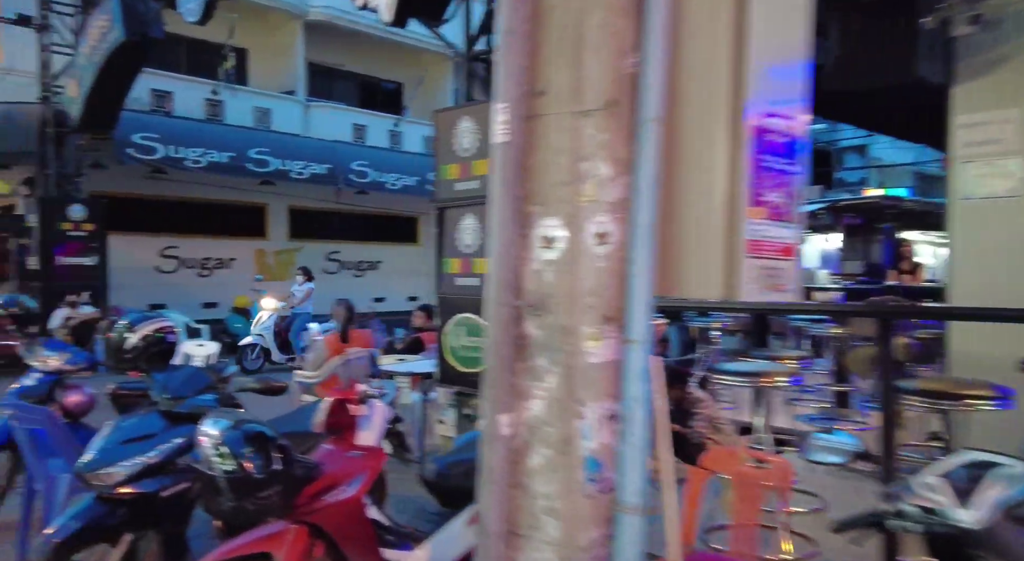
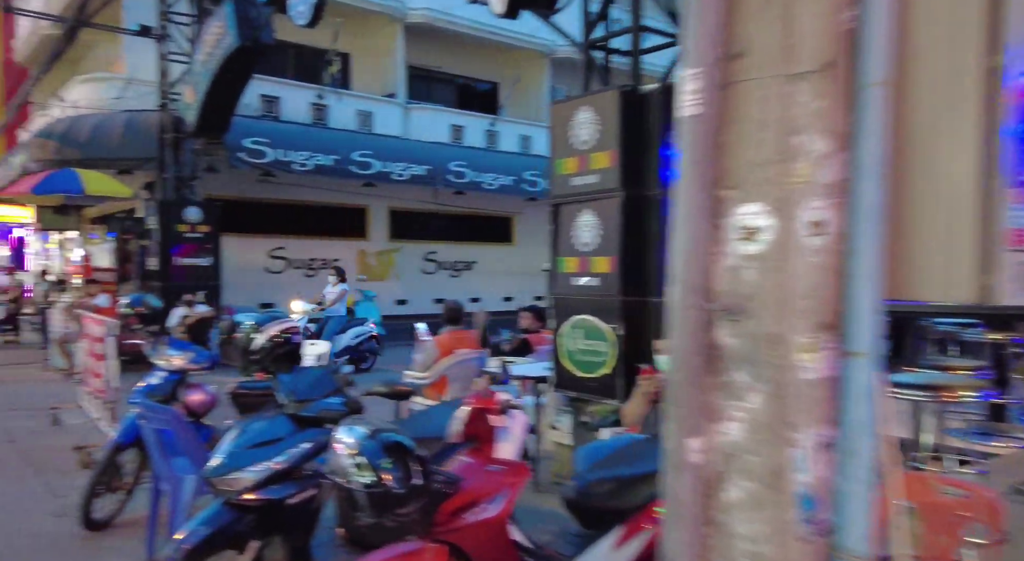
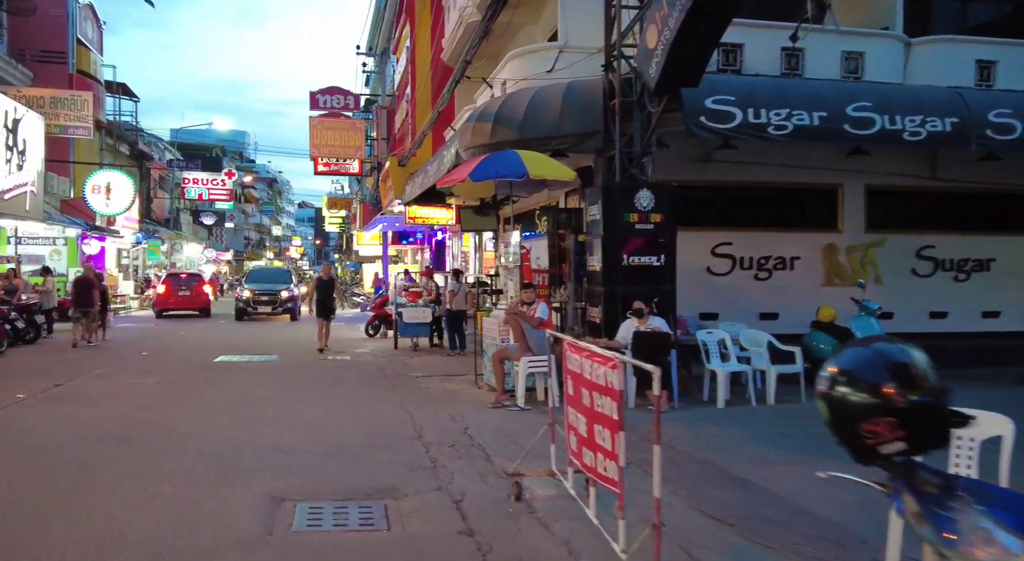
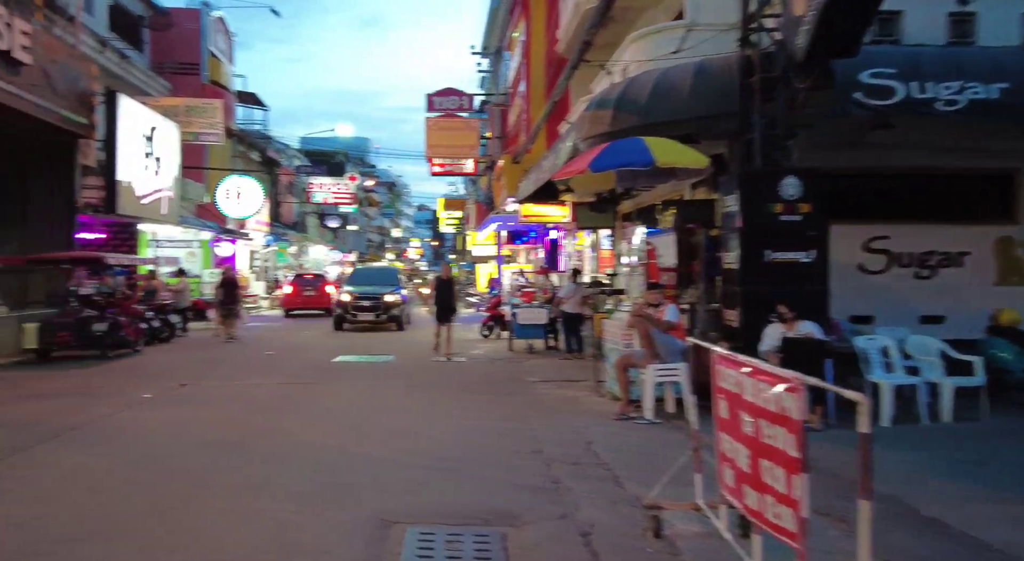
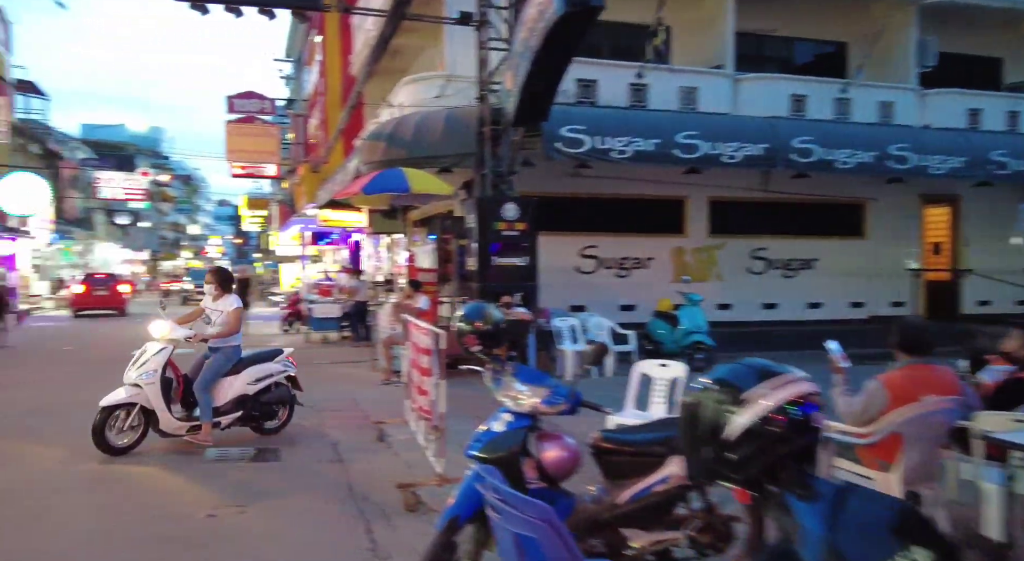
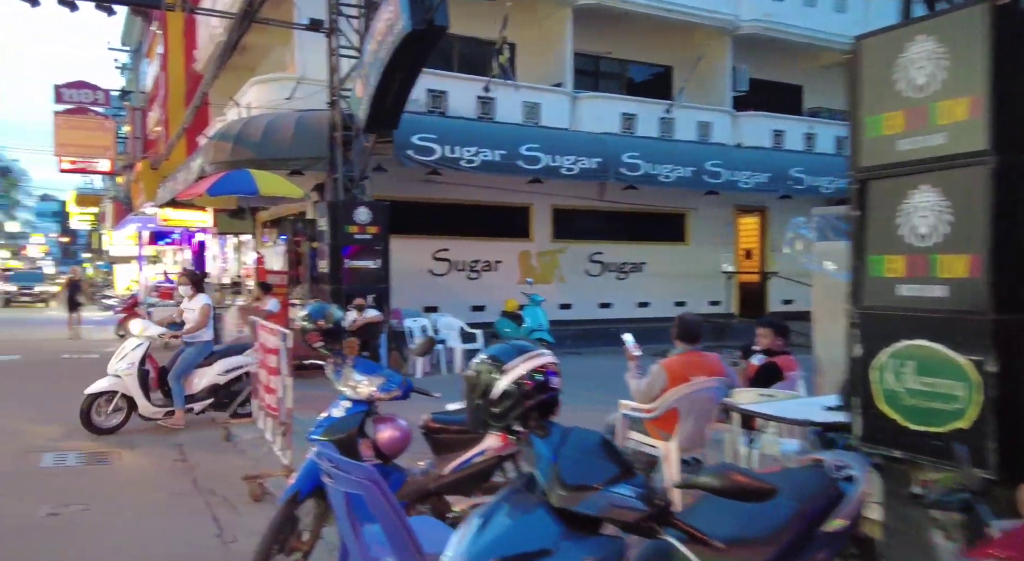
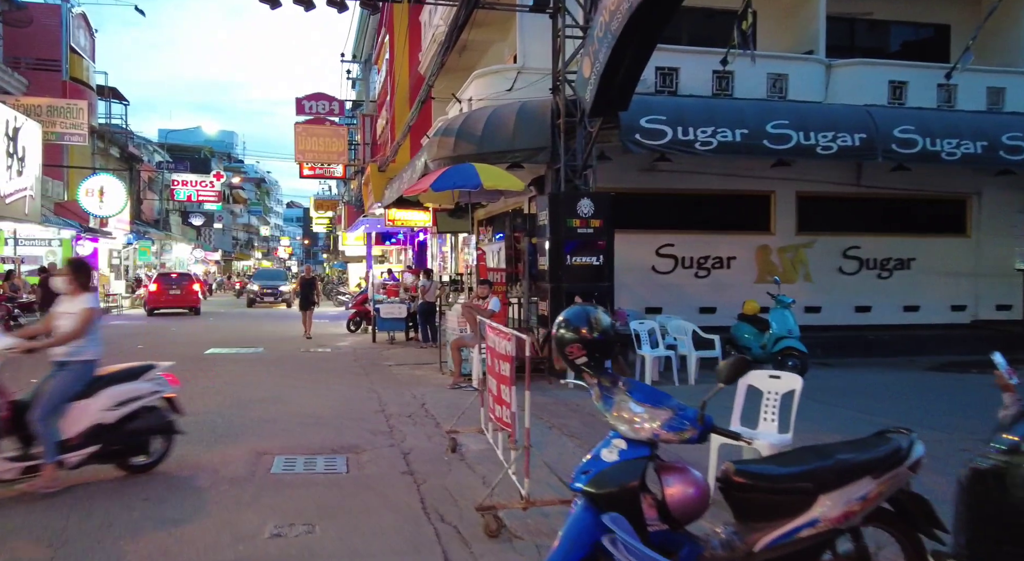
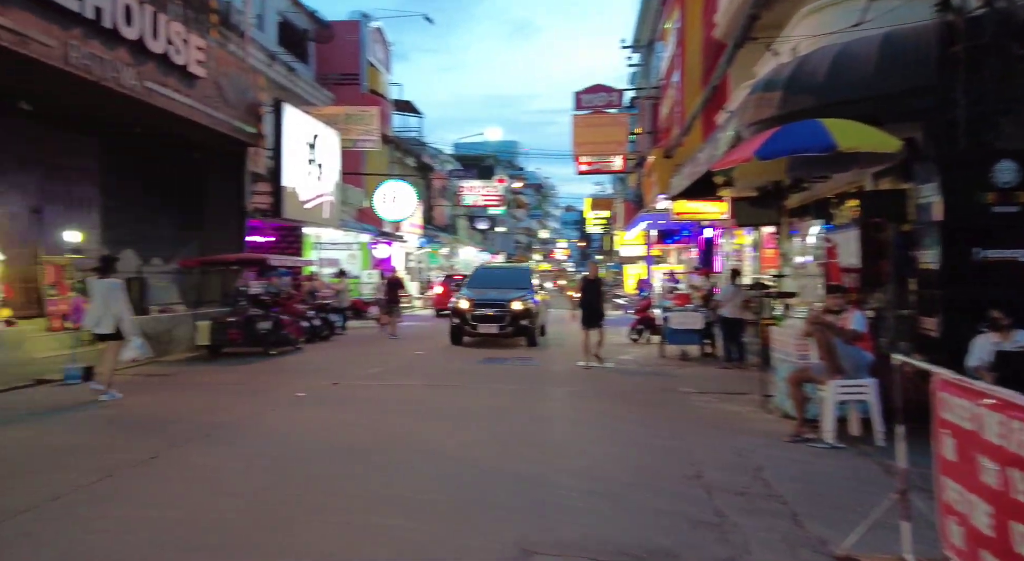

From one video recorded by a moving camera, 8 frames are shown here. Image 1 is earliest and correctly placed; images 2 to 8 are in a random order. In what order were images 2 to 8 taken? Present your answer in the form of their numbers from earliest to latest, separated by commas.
2, 6, 5, 7, 3, 4, 8
